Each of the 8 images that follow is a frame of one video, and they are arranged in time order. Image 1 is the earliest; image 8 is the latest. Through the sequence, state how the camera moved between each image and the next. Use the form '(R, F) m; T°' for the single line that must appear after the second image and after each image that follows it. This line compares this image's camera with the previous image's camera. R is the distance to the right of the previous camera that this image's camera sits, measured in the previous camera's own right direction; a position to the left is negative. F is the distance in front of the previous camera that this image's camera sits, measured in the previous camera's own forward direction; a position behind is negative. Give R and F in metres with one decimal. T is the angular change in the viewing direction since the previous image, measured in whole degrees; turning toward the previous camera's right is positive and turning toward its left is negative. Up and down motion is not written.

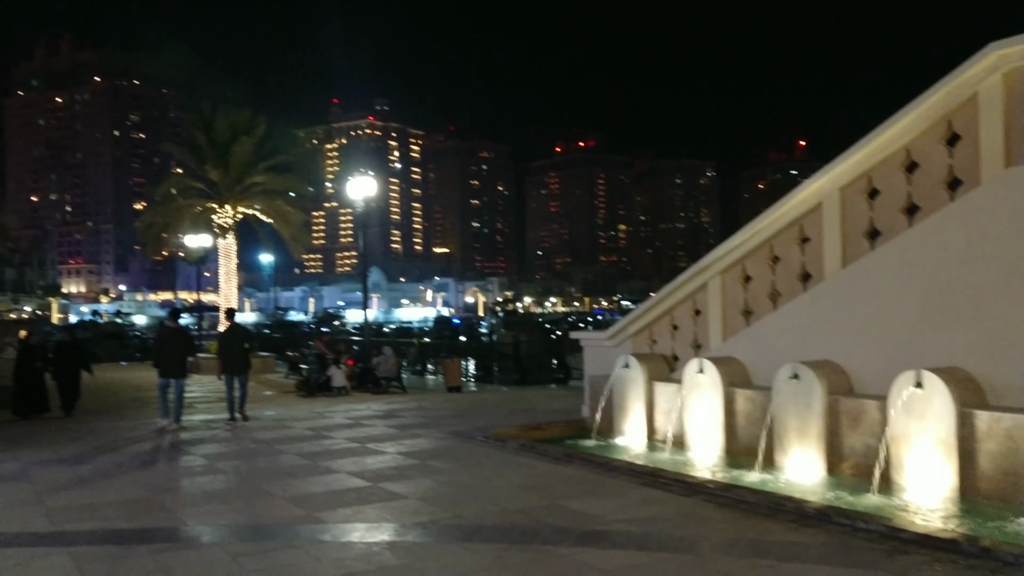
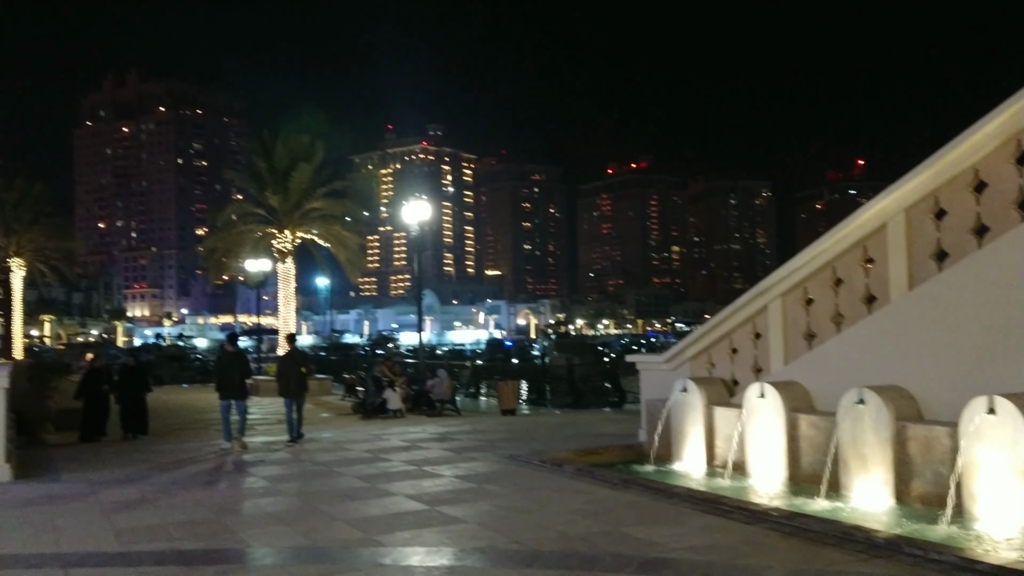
(0.0, 0.0) m; -3°
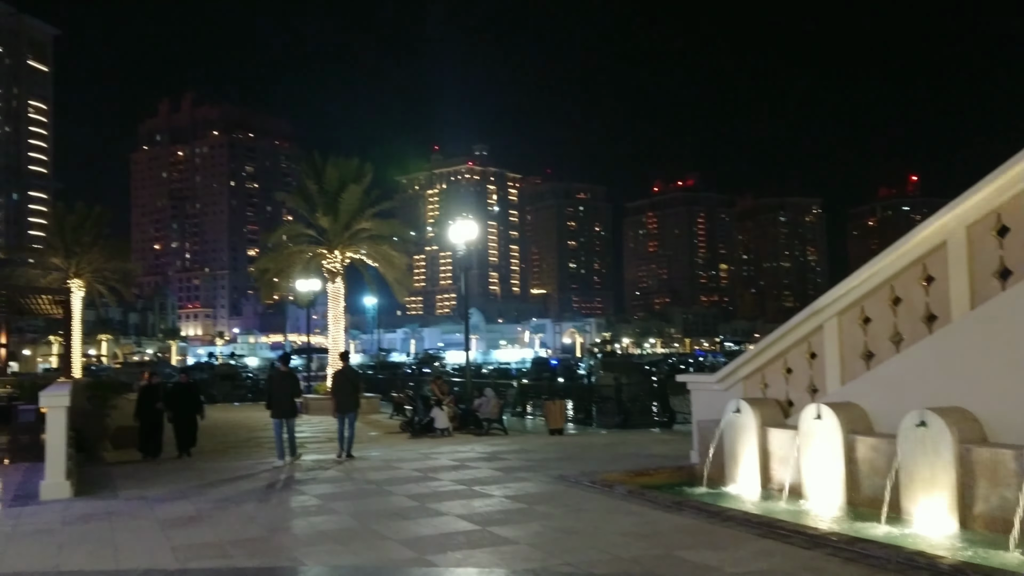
(0.0, 0.0) m; -3°
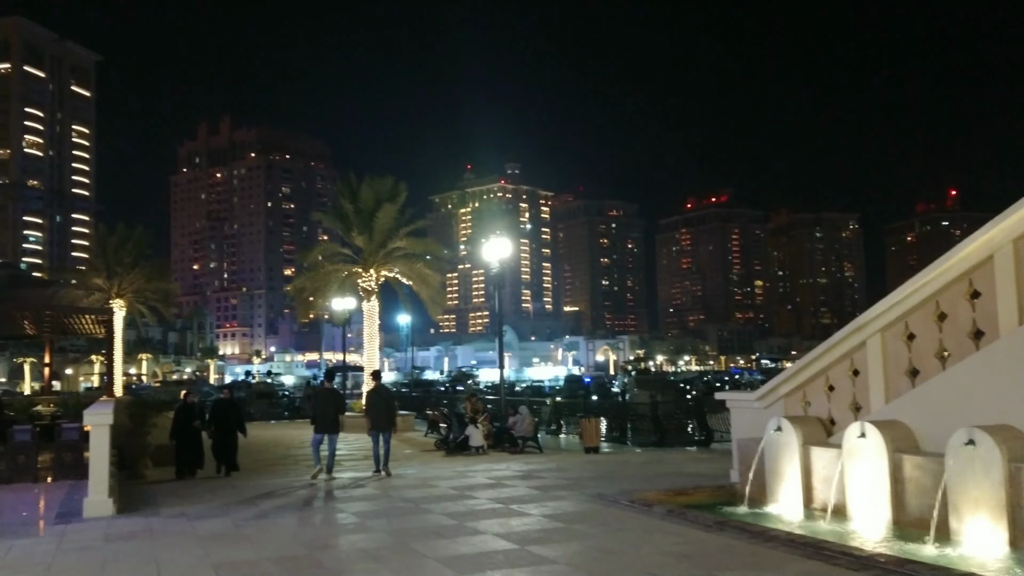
(0.0, 0.0) m; -2°
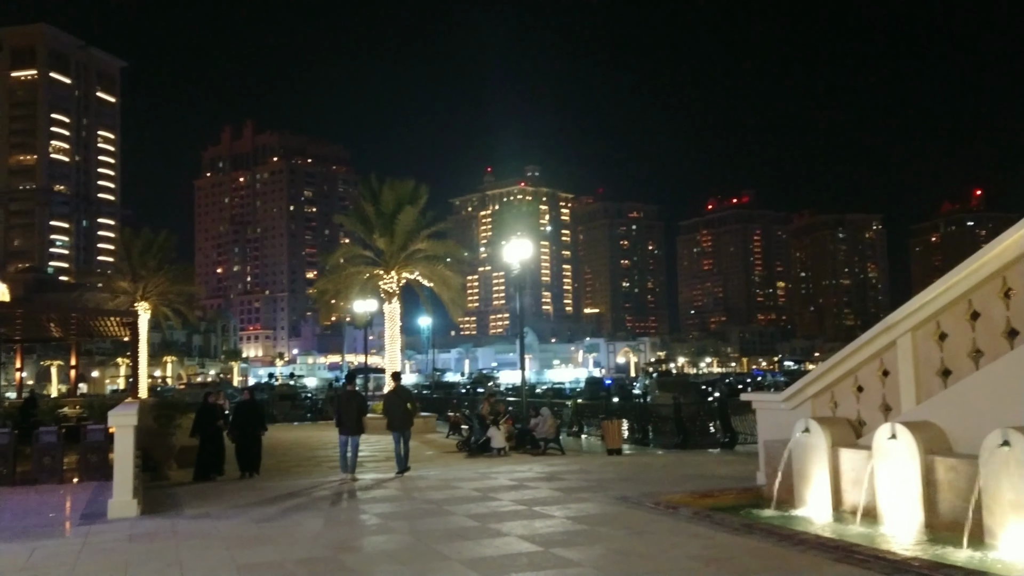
(0.0, +0.1) m; -1°
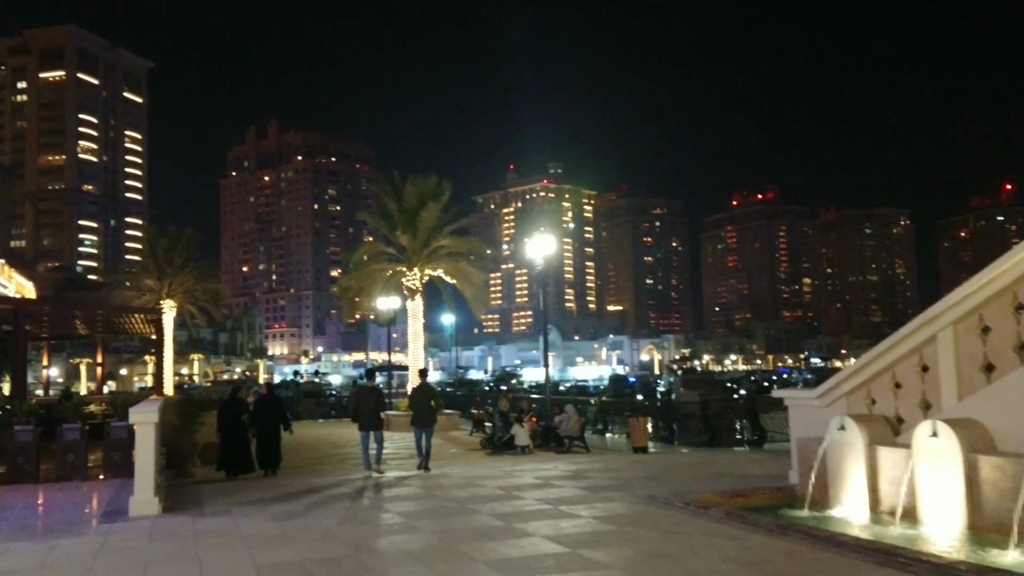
(0.0, +0.2) m; -1°
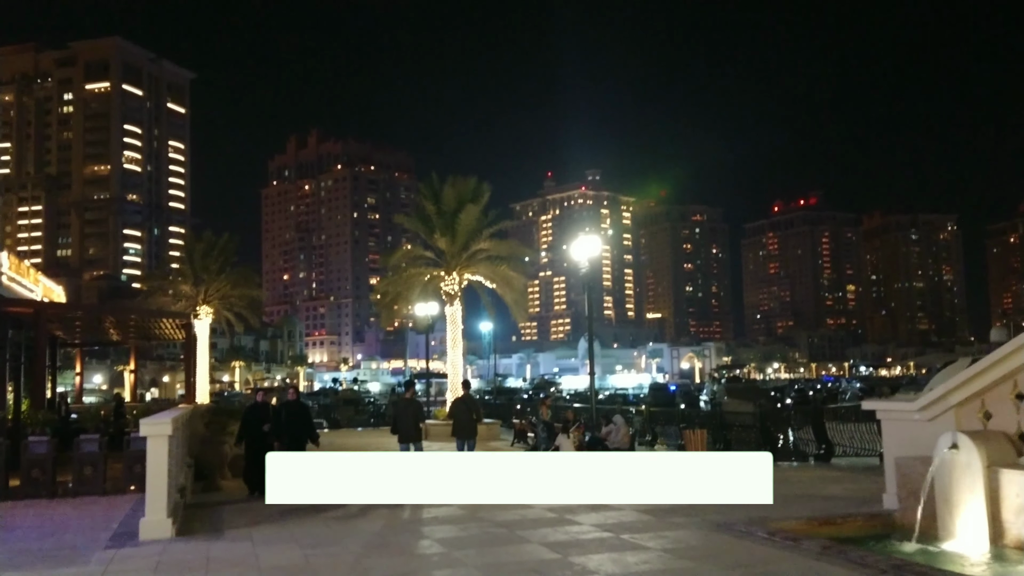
(-0.1, +1.2) m; -2°
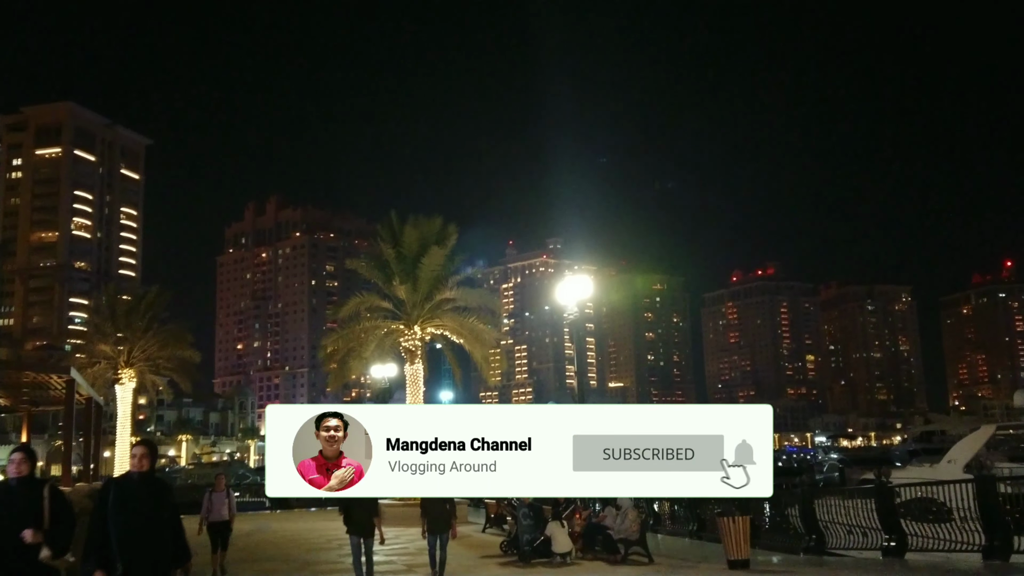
(-0.3, +4.0) m; +2°
